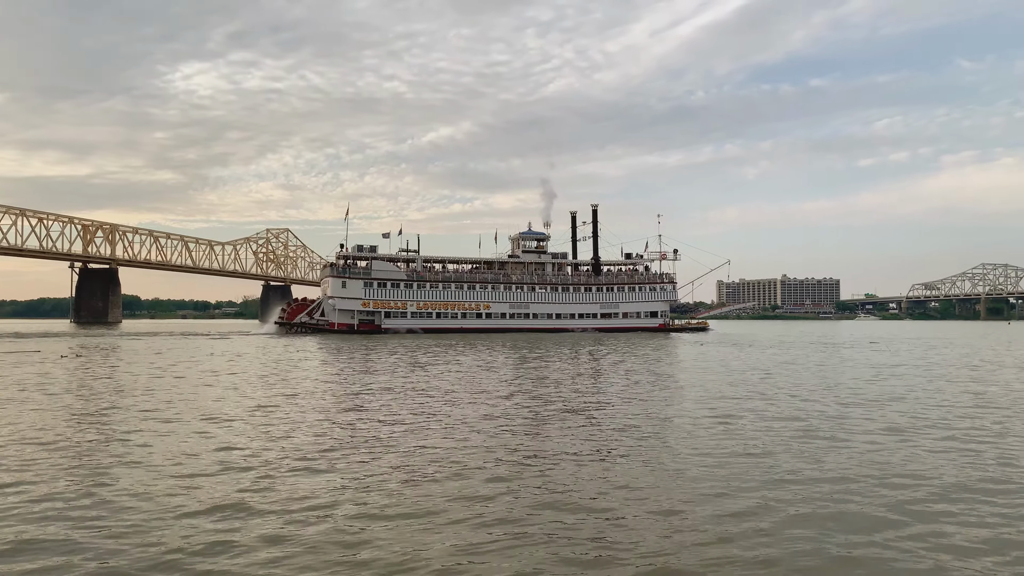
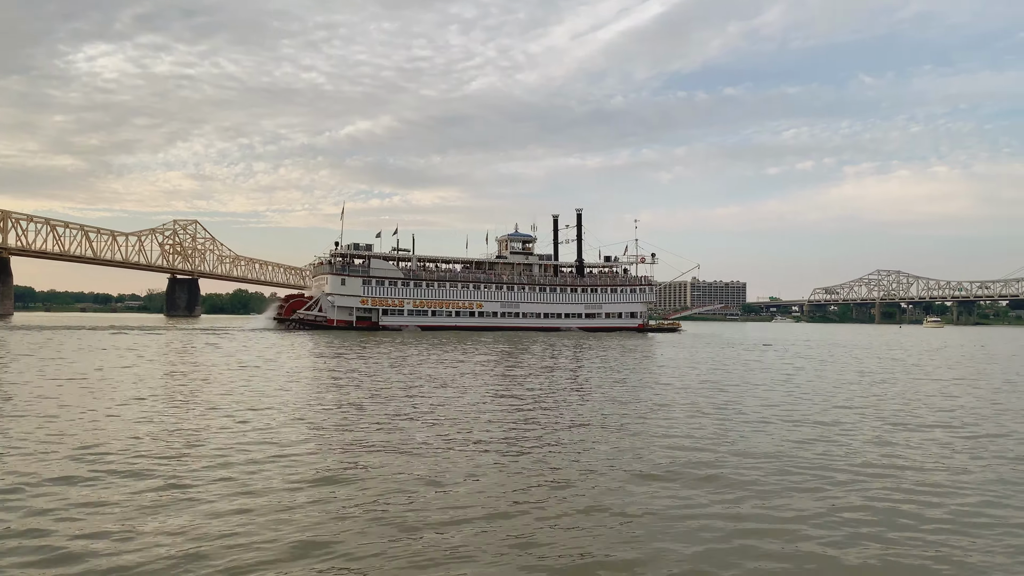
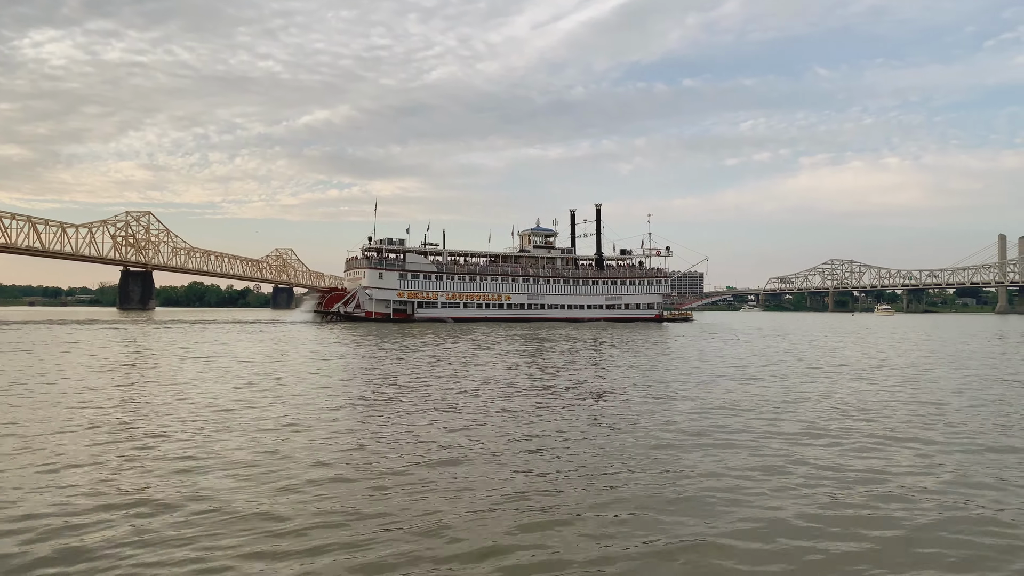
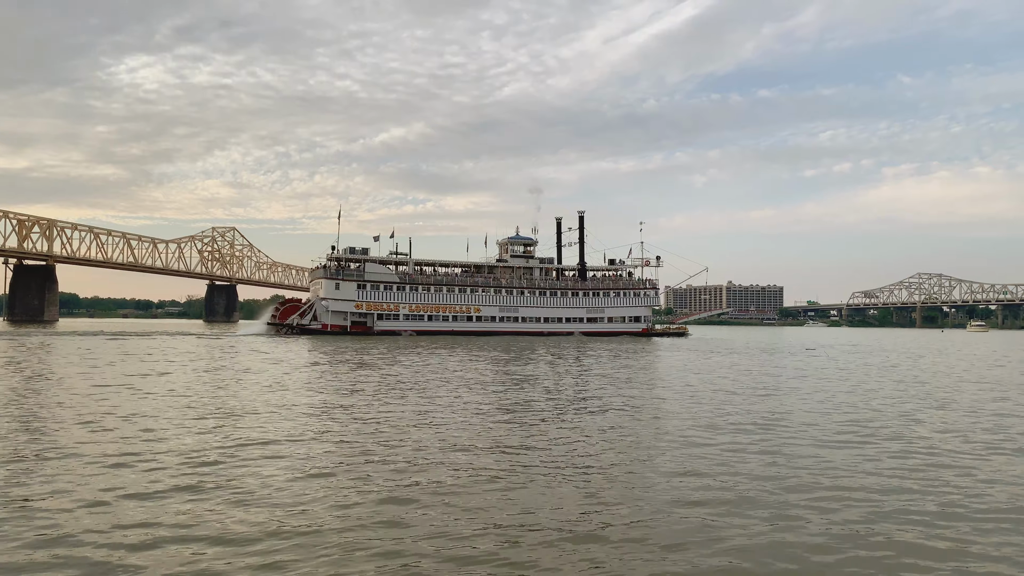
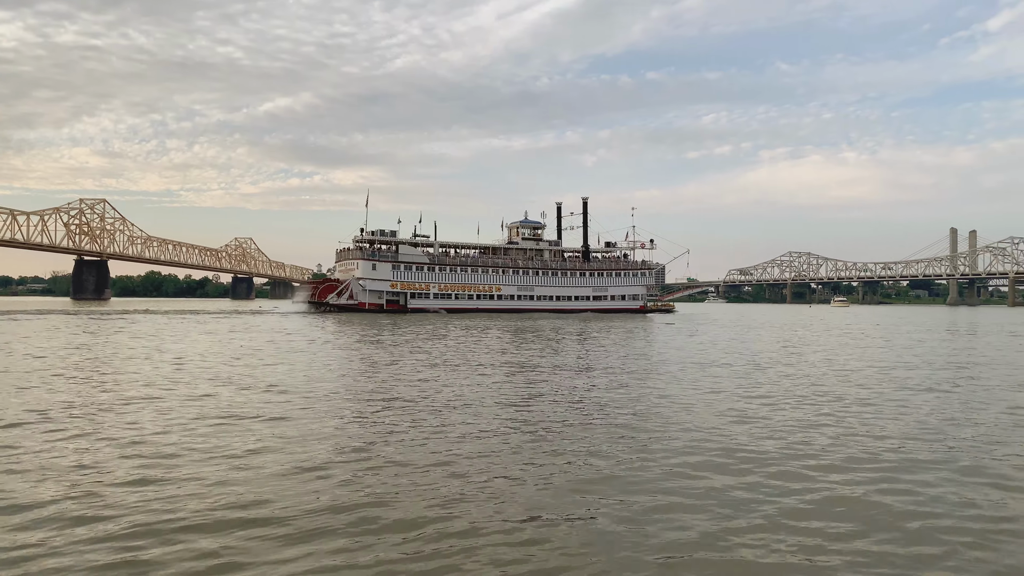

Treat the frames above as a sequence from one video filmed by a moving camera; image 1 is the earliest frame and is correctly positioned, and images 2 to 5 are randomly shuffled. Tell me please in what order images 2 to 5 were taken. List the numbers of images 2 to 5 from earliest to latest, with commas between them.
4, 2, 3, 5
